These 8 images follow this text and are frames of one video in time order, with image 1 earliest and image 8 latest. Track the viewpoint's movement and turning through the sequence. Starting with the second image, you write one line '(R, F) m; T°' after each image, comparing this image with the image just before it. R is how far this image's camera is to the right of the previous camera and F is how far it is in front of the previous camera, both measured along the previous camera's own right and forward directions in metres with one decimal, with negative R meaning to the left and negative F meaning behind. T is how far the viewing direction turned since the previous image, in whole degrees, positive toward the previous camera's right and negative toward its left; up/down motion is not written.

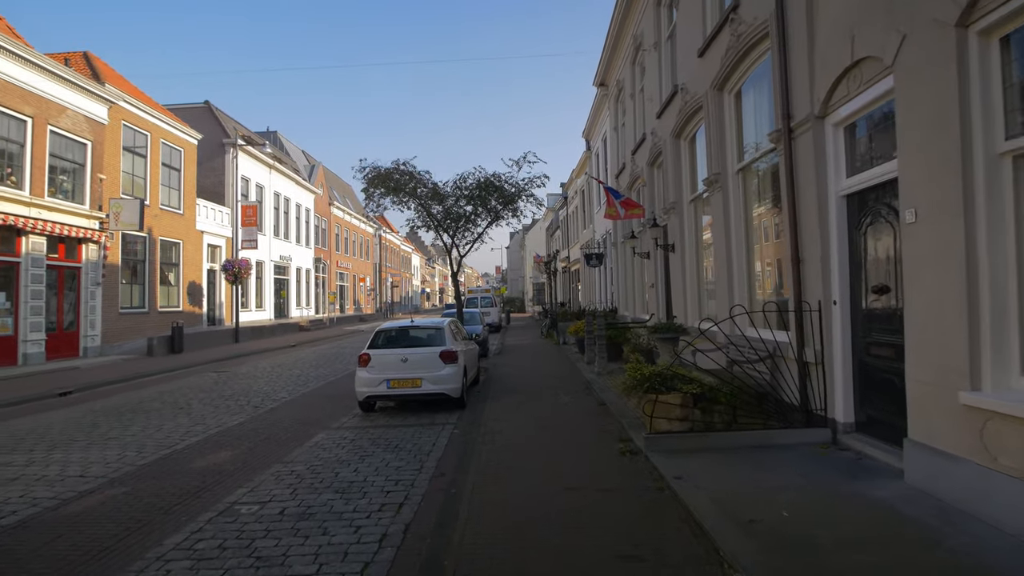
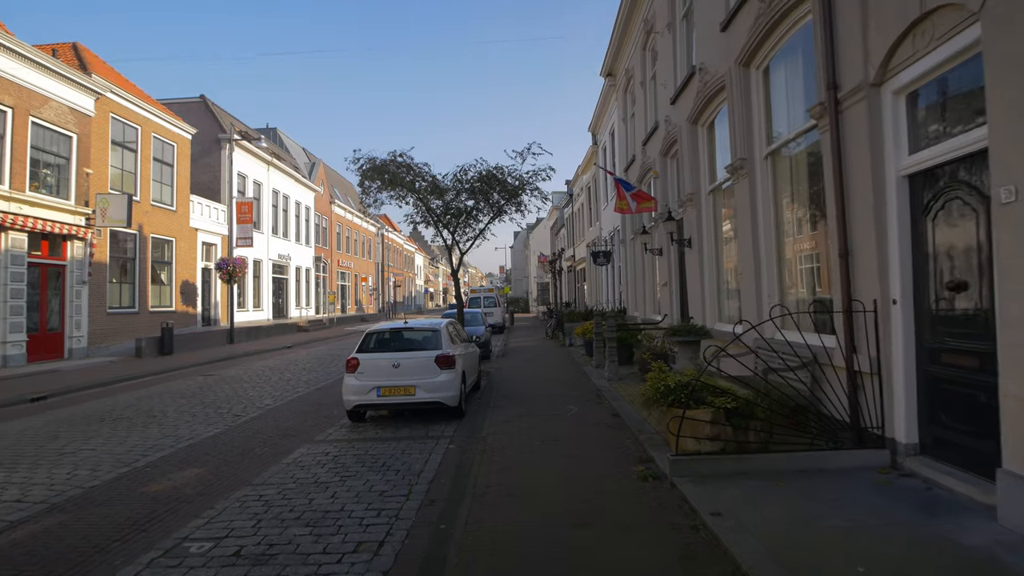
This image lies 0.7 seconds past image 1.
(0.0, +0.9) m; 0°
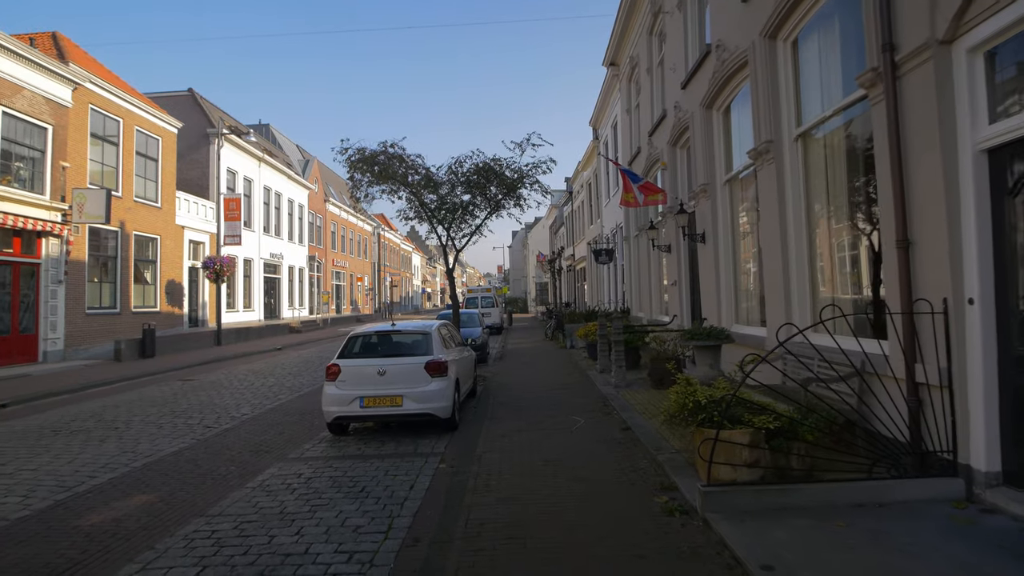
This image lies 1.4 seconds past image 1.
(0.0, +0.9) m; 0°
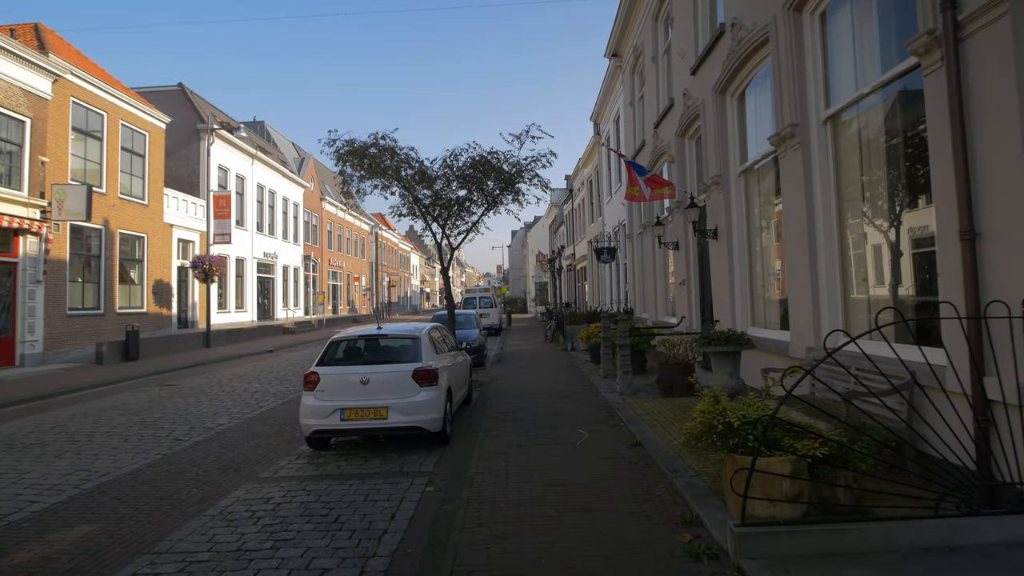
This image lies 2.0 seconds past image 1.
(0.0, +0.7) m; 0°
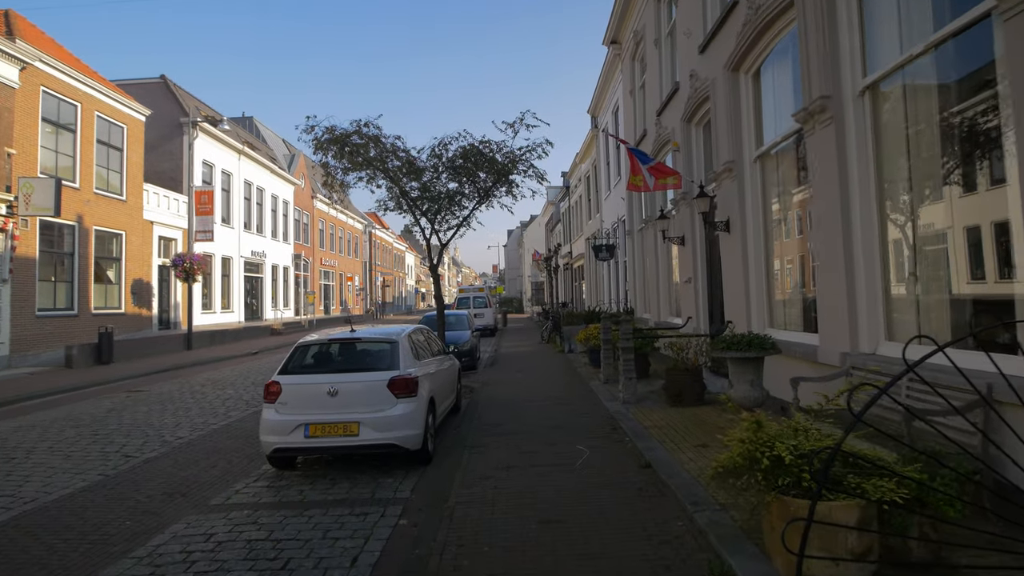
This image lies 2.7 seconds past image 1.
(+0.1, +0.9) m; 0°
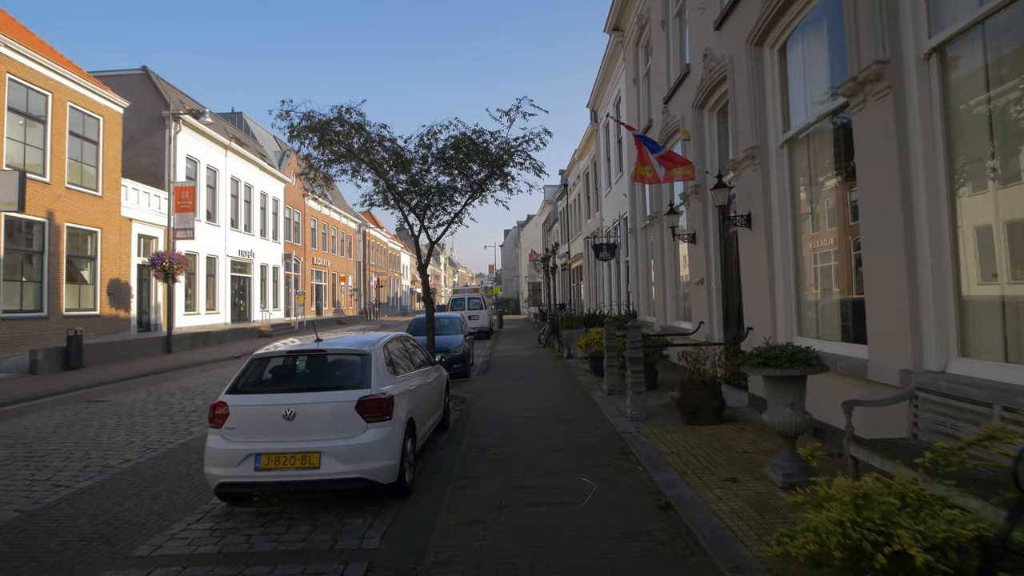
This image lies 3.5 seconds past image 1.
(0.0, +1.0) m; 0°
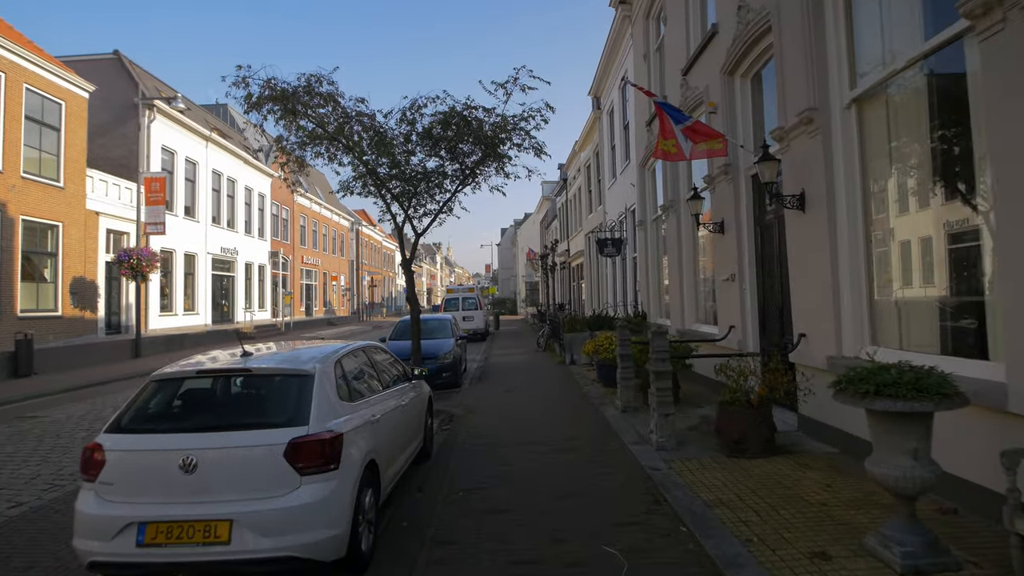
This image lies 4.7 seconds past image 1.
(0.0, +1.5) m; 0°
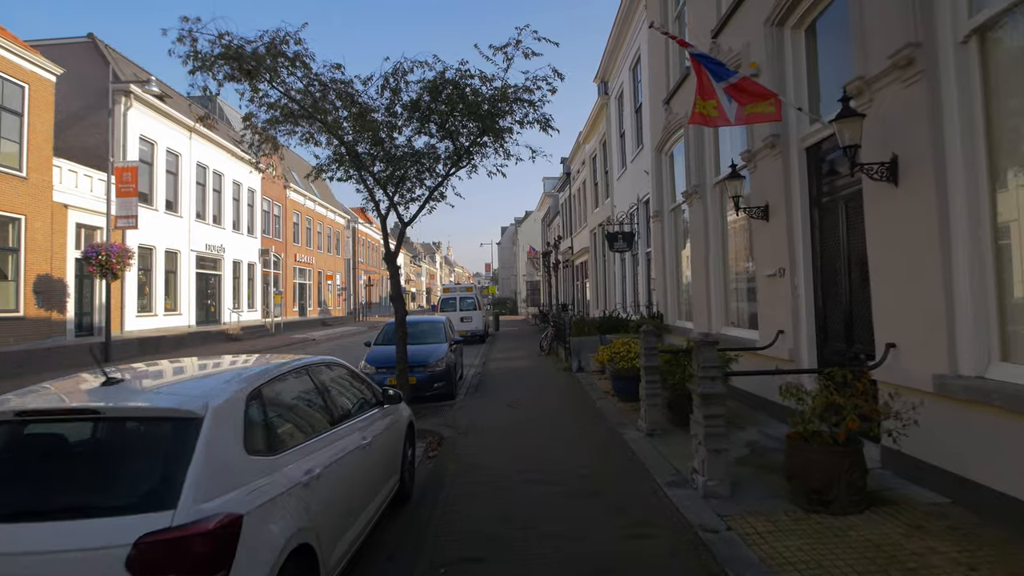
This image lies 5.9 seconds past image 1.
(0.0, +1.4) m; 0°
